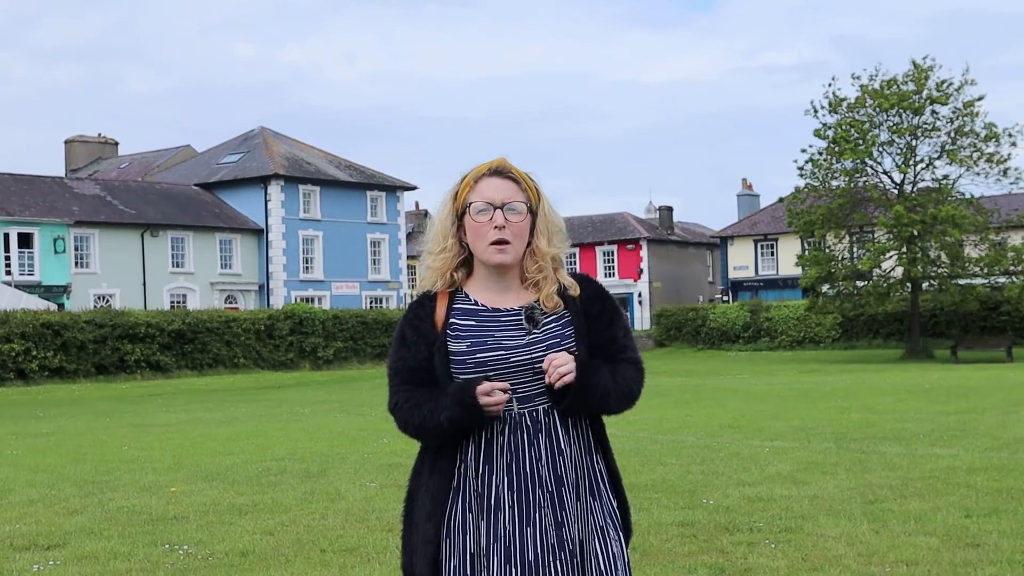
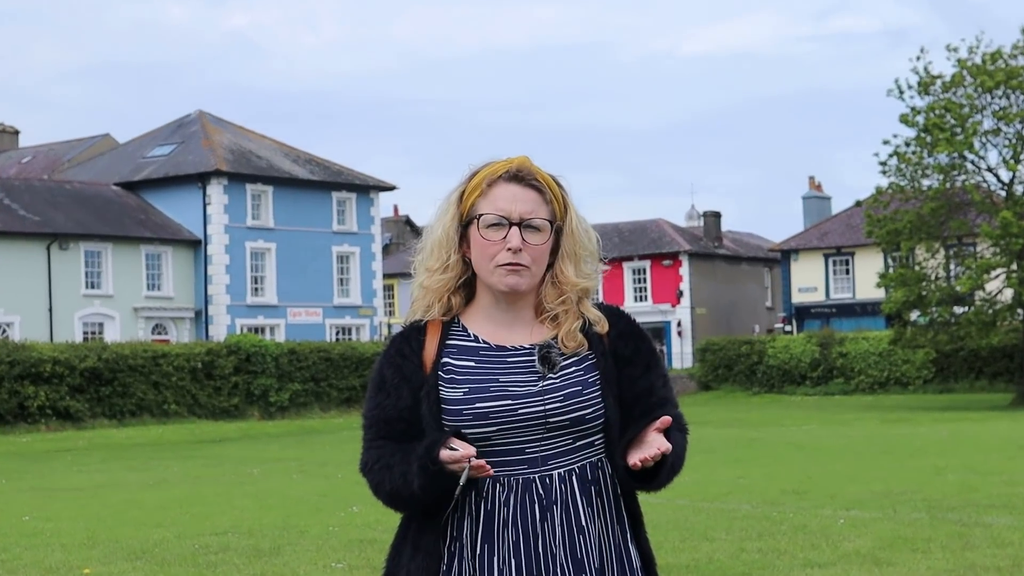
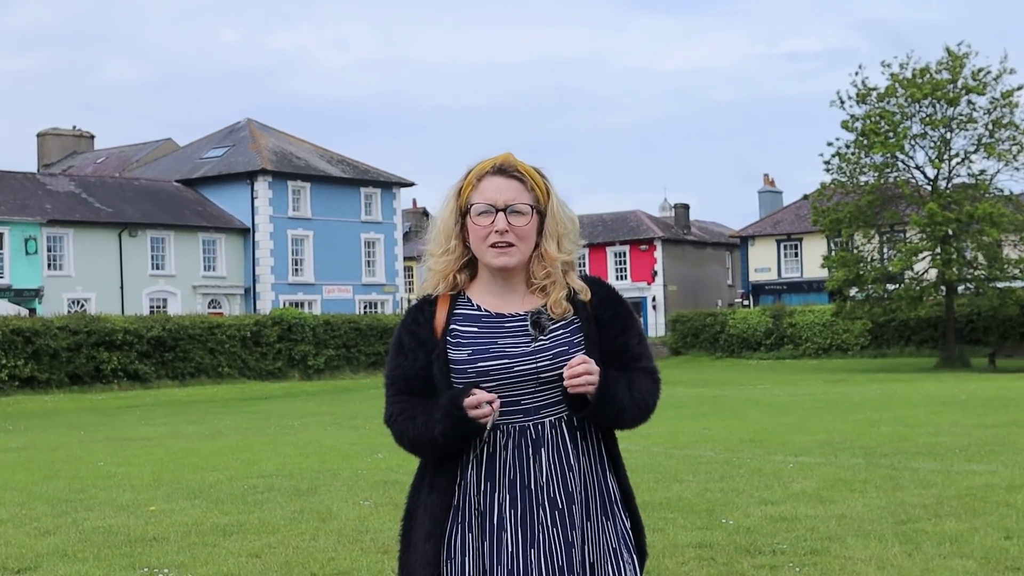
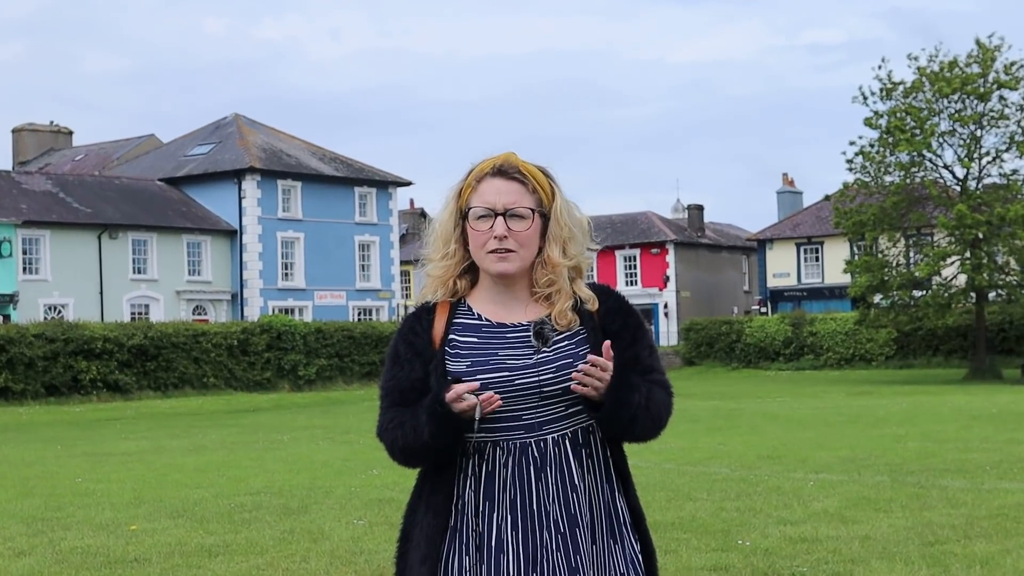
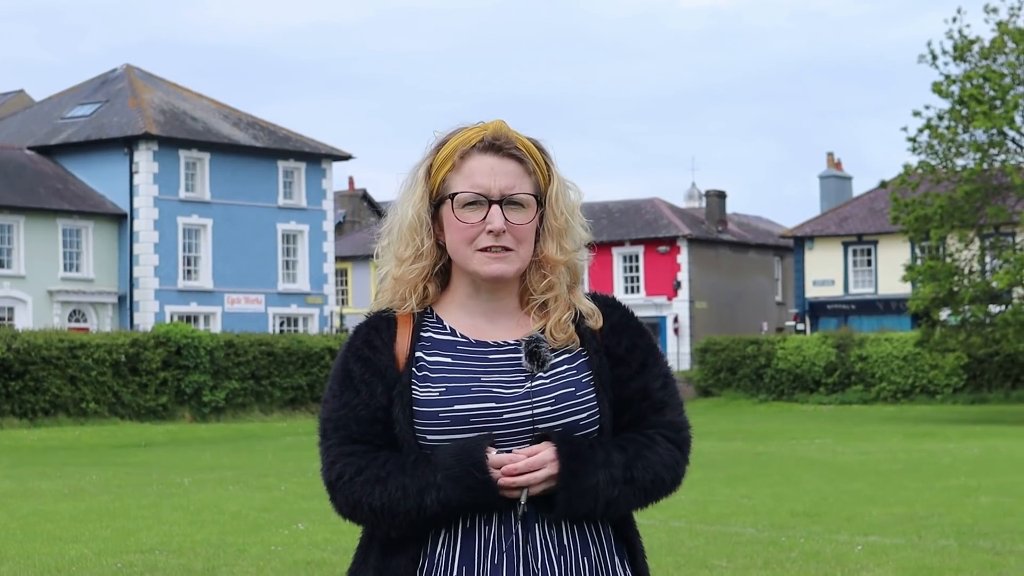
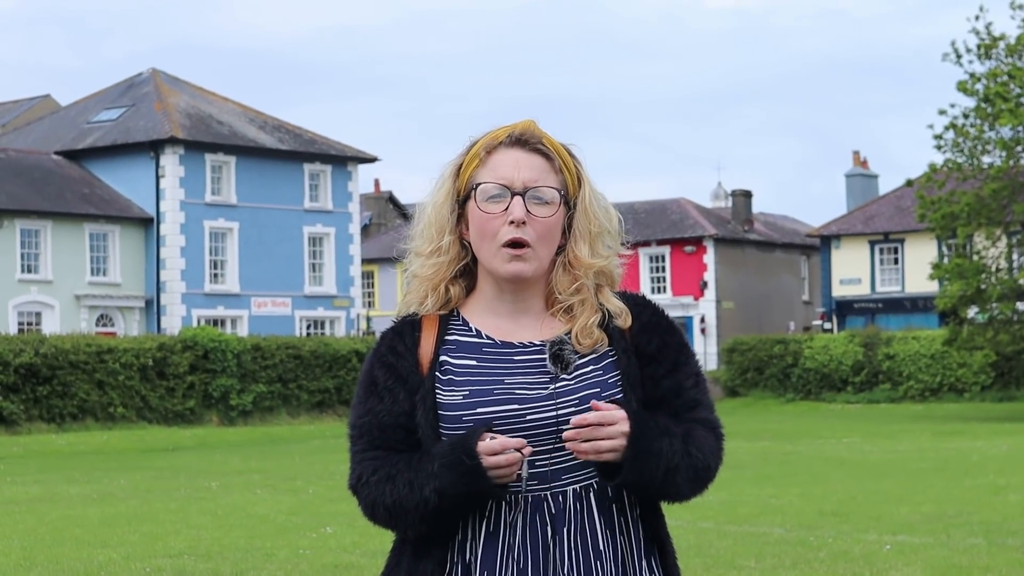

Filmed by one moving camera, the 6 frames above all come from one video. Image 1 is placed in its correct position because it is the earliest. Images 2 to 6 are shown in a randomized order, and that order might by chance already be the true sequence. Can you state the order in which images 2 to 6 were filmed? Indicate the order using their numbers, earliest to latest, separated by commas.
3, 4, 2, 6, 5
